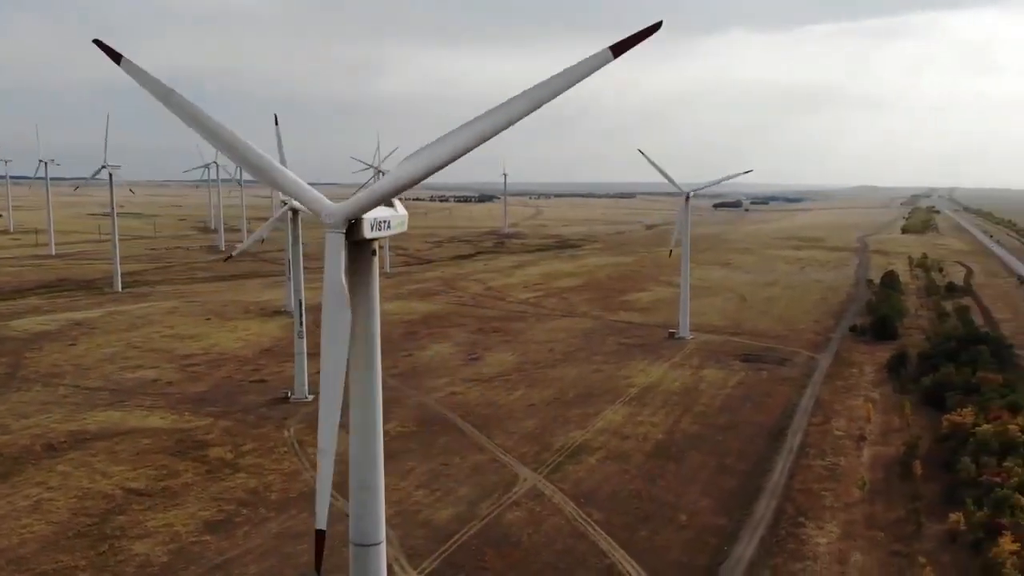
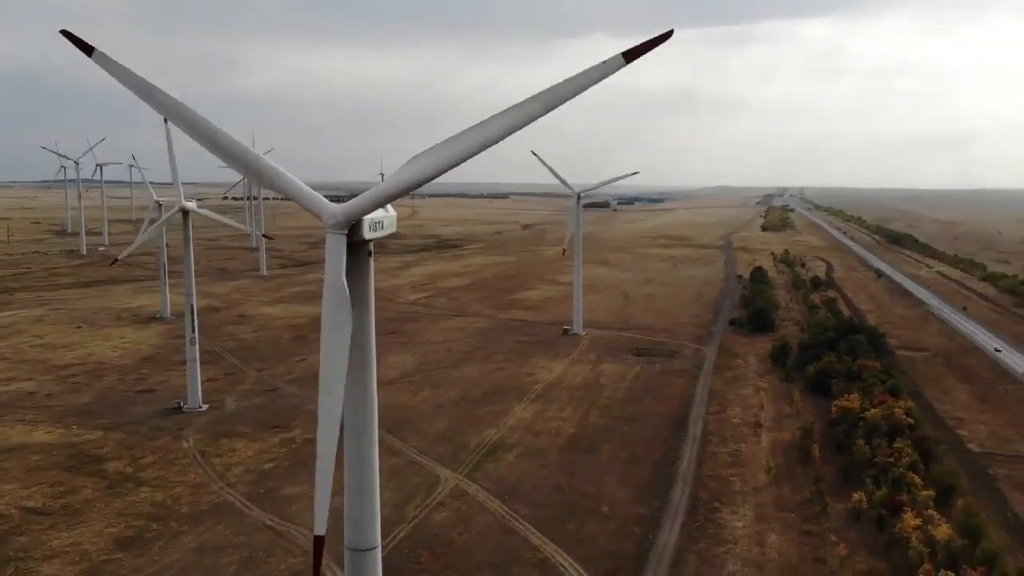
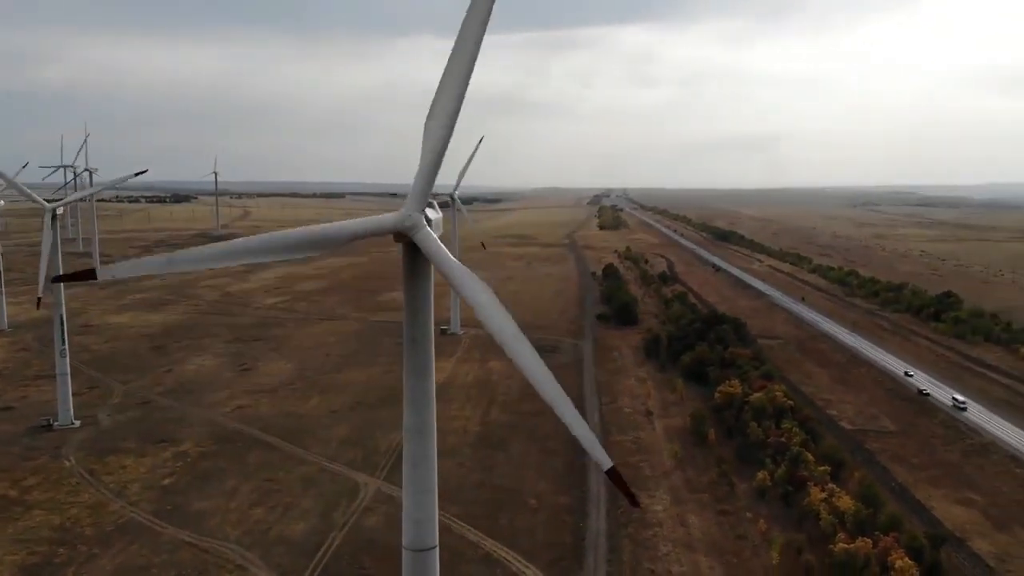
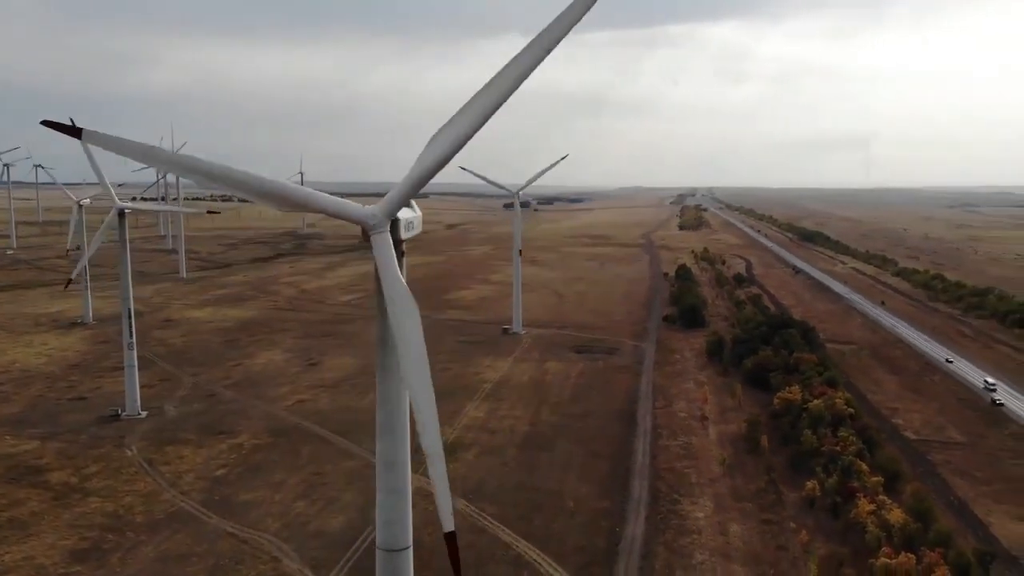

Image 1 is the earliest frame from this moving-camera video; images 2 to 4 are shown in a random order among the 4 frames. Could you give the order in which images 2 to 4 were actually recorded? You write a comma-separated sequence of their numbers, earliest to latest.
2, 4, 3
